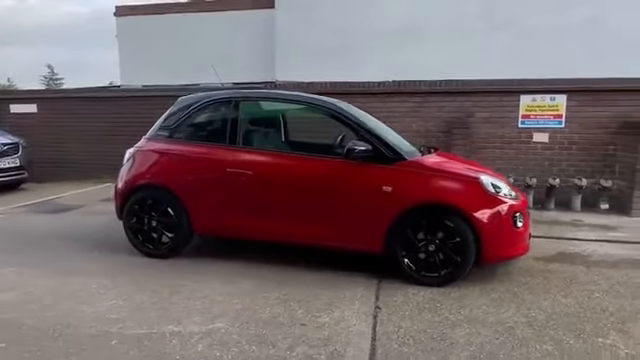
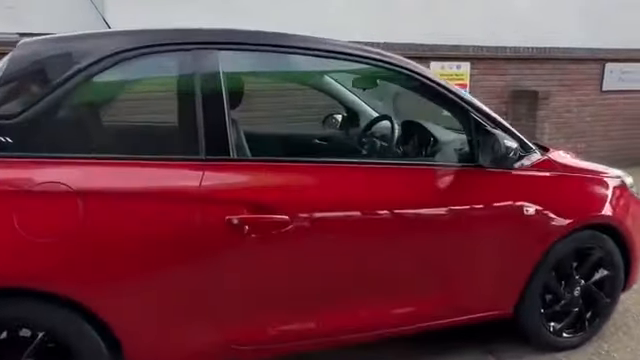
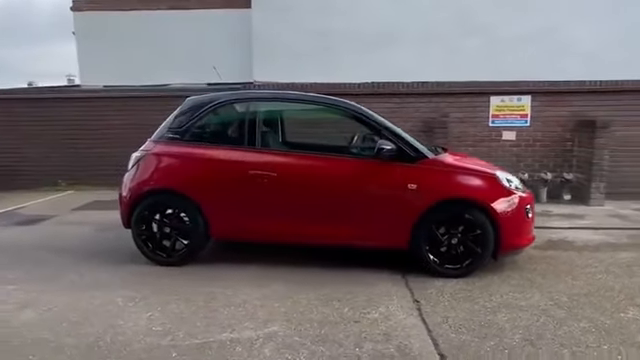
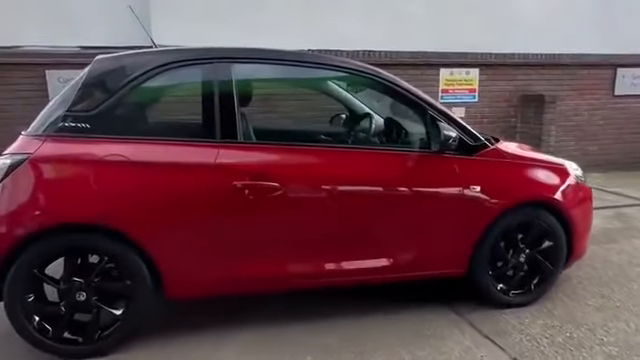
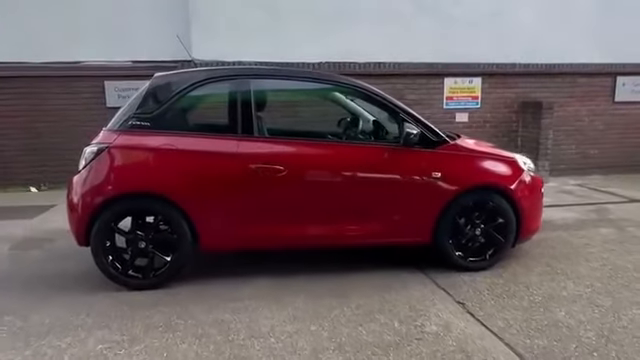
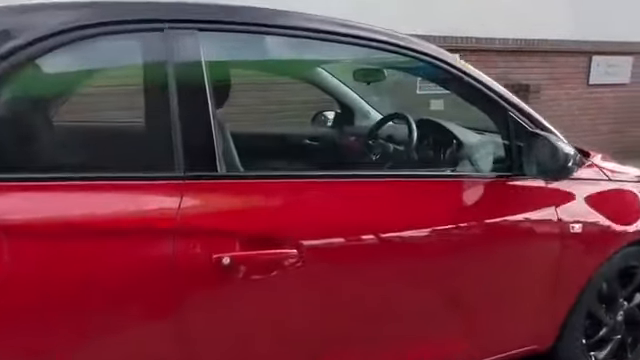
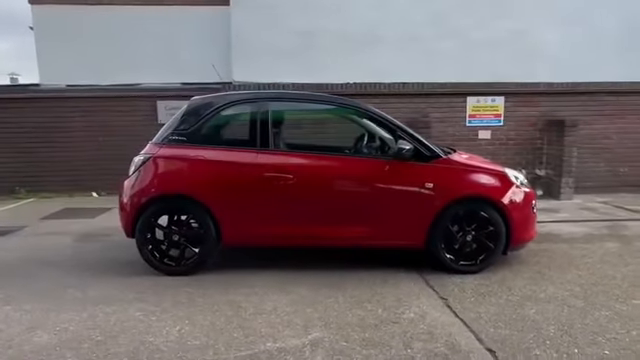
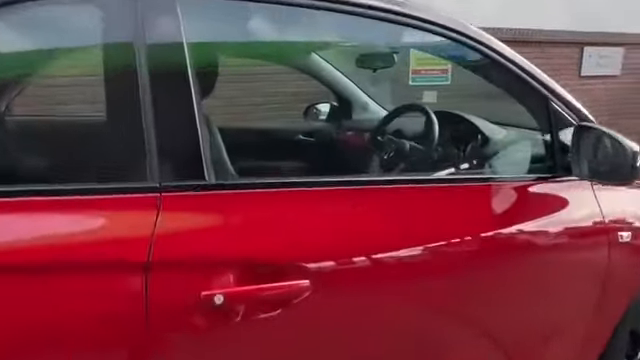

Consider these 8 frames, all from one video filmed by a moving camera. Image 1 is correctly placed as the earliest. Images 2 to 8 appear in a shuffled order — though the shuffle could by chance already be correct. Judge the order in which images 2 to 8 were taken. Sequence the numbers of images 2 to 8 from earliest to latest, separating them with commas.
3, 7, 5, 4, 2, 6, 8
